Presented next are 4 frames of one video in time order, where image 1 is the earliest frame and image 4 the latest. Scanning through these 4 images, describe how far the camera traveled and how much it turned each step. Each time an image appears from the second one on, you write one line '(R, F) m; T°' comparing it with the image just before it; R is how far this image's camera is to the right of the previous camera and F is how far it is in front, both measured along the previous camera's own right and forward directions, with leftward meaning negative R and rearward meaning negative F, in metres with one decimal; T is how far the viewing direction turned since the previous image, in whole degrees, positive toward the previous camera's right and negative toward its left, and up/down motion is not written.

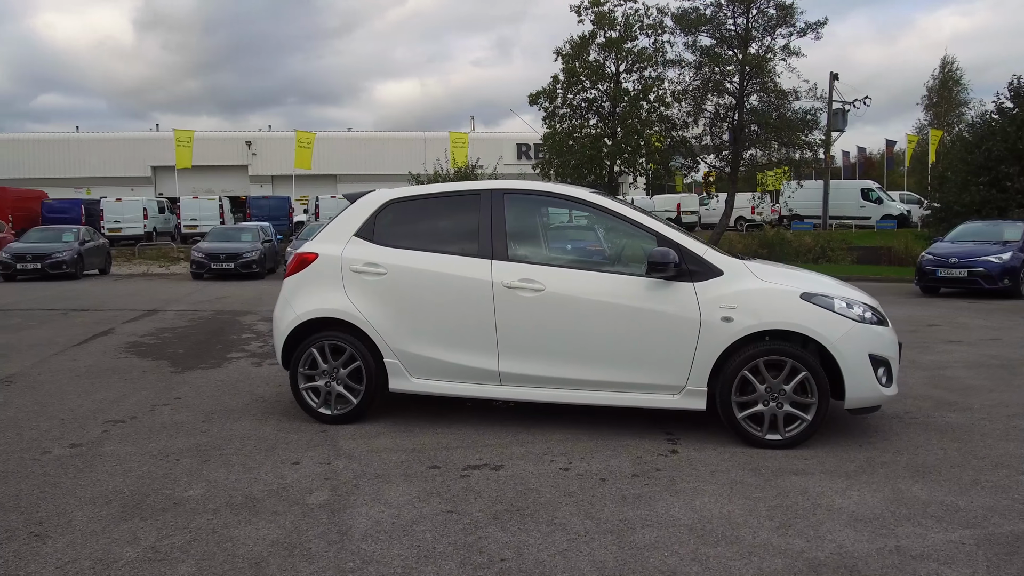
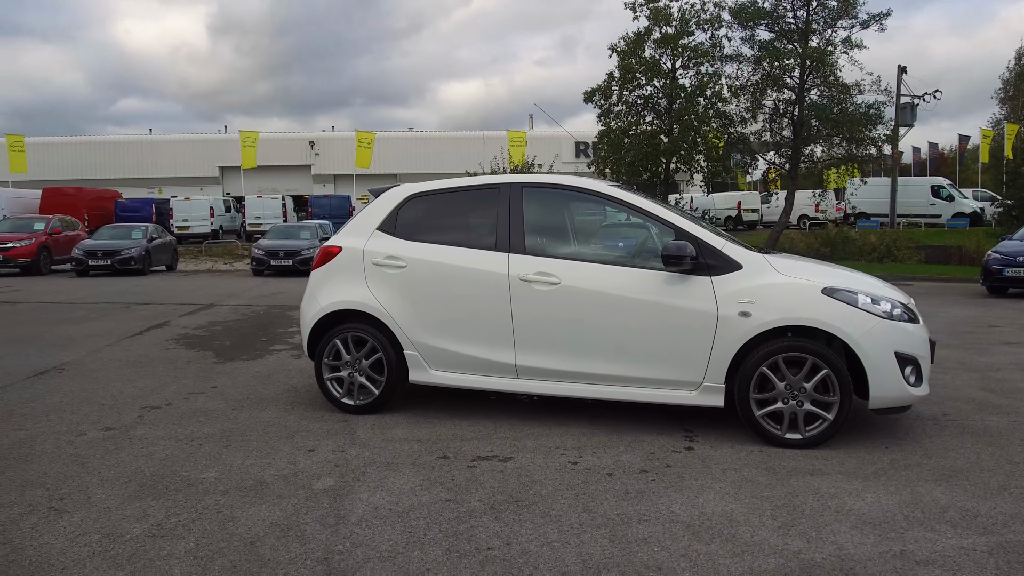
(+0.3, 0.0) m; -5°
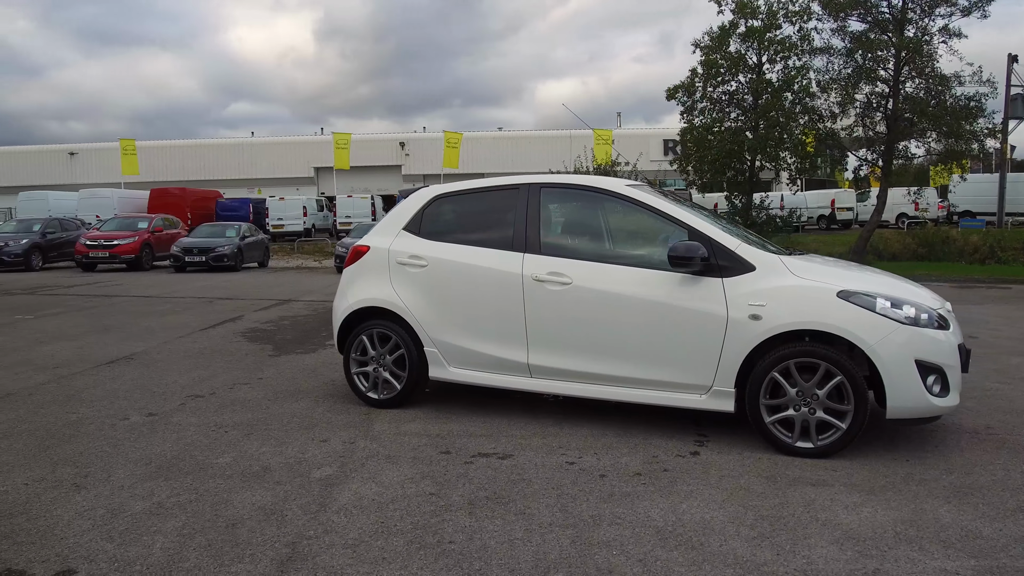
(+0.6, 0.0) m; -7°
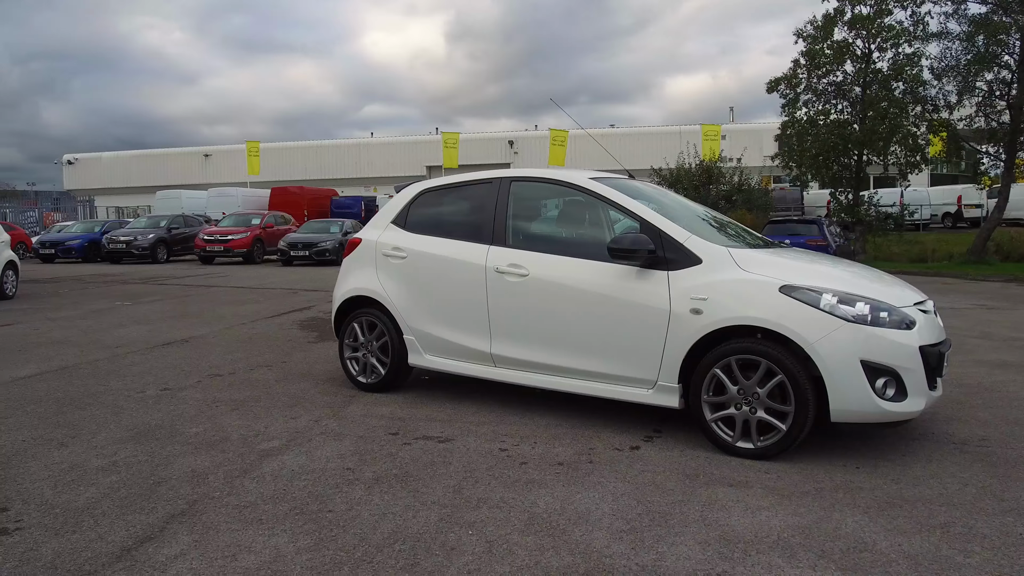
(+1.1, 0.0) m; -10°
